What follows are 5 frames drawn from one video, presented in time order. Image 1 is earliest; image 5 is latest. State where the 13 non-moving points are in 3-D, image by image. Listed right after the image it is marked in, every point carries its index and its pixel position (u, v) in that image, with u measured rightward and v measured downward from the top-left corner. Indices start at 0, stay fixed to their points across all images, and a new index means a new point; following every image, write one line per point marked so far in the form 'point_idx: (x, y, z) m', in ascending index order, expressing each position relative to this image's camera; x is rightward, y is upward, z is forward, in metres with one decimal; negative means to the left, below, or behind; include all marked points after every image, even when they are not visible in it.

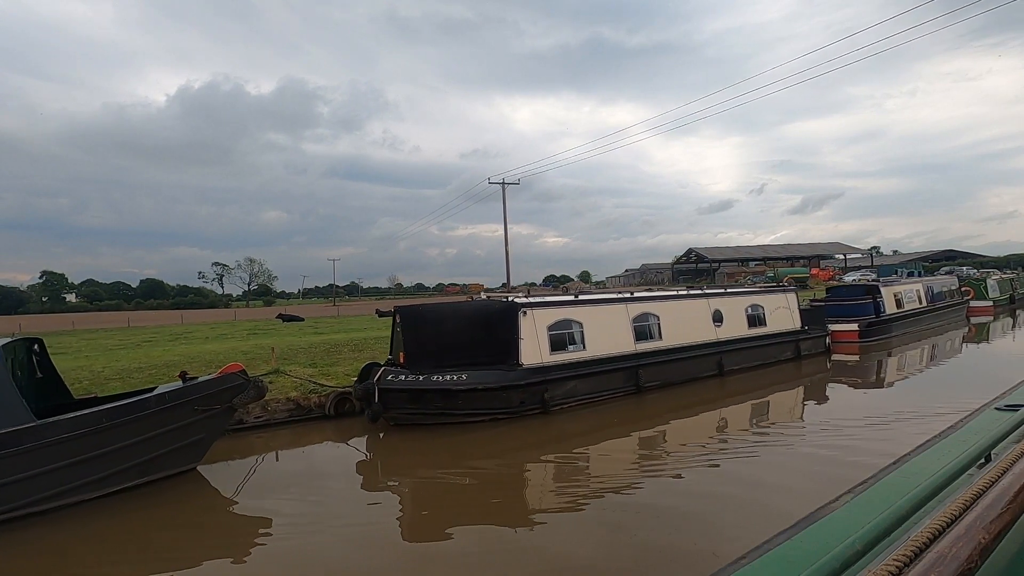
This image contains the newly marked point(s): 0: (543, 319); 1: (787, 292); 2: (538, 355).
0: (+0.5, -0.6, +11.2) m
1: (+8.0, -0.1, +16.8) m
2: (+0.5, -1.3, +10.9) m
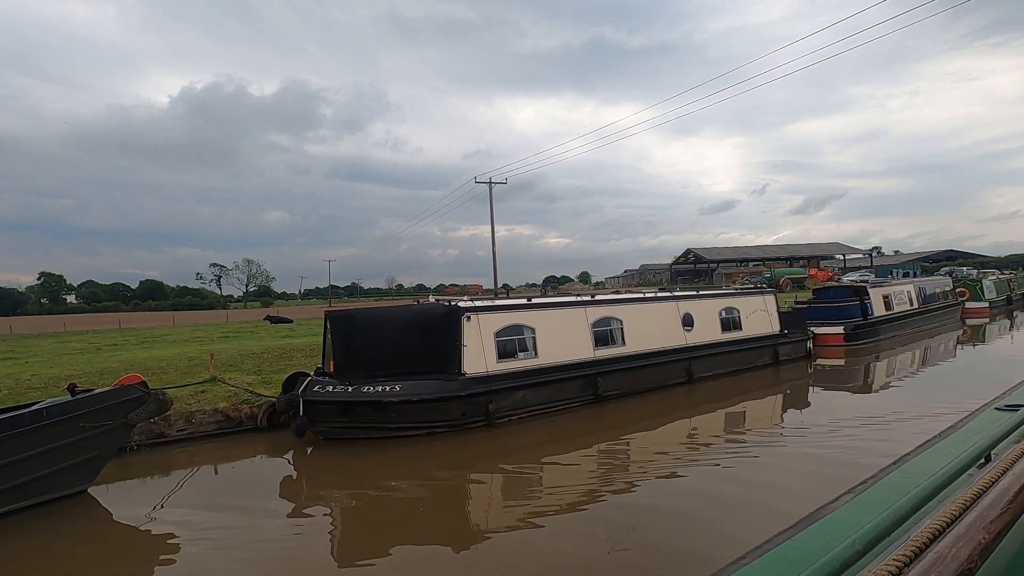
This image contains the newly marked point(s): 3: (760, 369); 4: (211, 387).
0: (-0.4, -0.6, +10.4) m
1: (+7.0, -0.2, +16.0) m
2: (-0.5, -1.3, +10.1) m
3: (+6.6, -2.2, +15.3) m
4: (-6.0, -2.0, +11.4) m
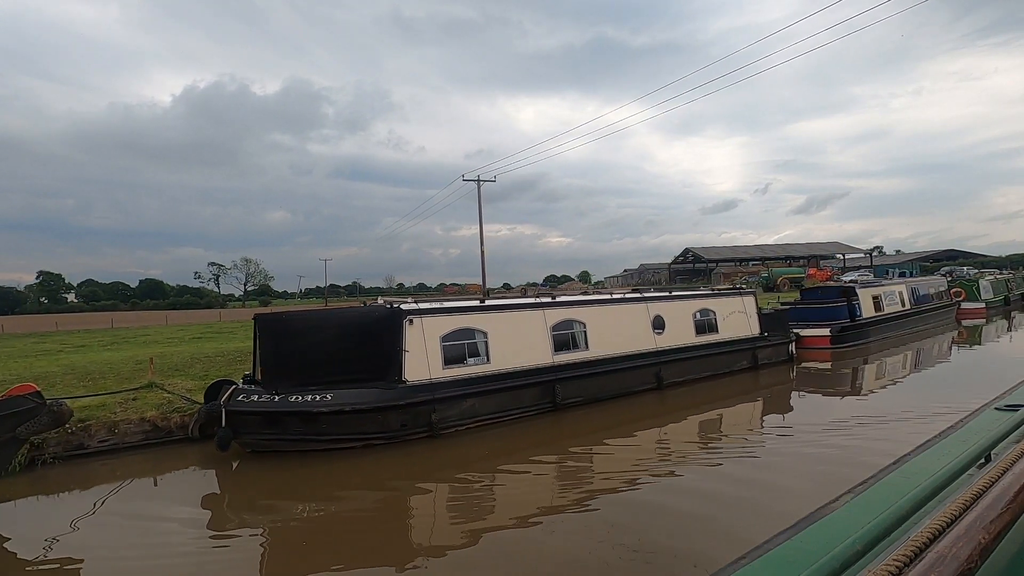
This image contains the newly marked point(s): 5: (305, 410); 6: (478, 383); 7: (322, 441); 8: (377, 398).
0: (-1.3, -0.7, +9.7) m
1: (+6.1, -0.2, +15.3) m
2: (-1.4, -1.3, +9.4) m
3: (+5.7, -2.2, +14.6) m
4: (-6.9, -2.0, +10.8) m
5: (-3.0, -1.8, +8.4) m
6: (-0.6, -1.6, +9.9) m
7: (-2.8, -2.3, +8.6) m
8: (-2.1, -1.7, +8.8) m
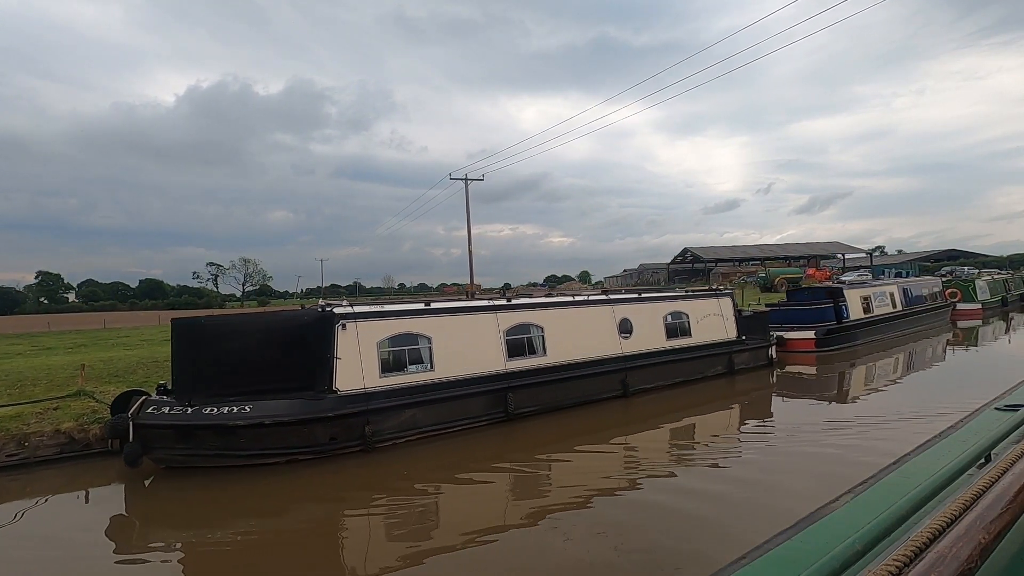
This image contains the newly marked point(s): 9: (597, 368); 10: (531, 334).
0: (-2.2, -0.7, +9.1) m
1: (+5.3, -0.2, +14.6) m
2: (-2.3, -1.4, +8.7) m
3: (+4.8, -2.2, +13.9) m
4: (-7.8, -2.0, +10.1) m
5: (-3.9, -1.8, +7.7) m
6: (-1.5, -1.7, +9.2) m
7: (-3.7, -2.3, +7.9) m
8: (-2.9, -1.7, +8.1) m
9: (+1.7, -1.6, +11.6) m
10: (+0.4, -0.9, +11.0) m
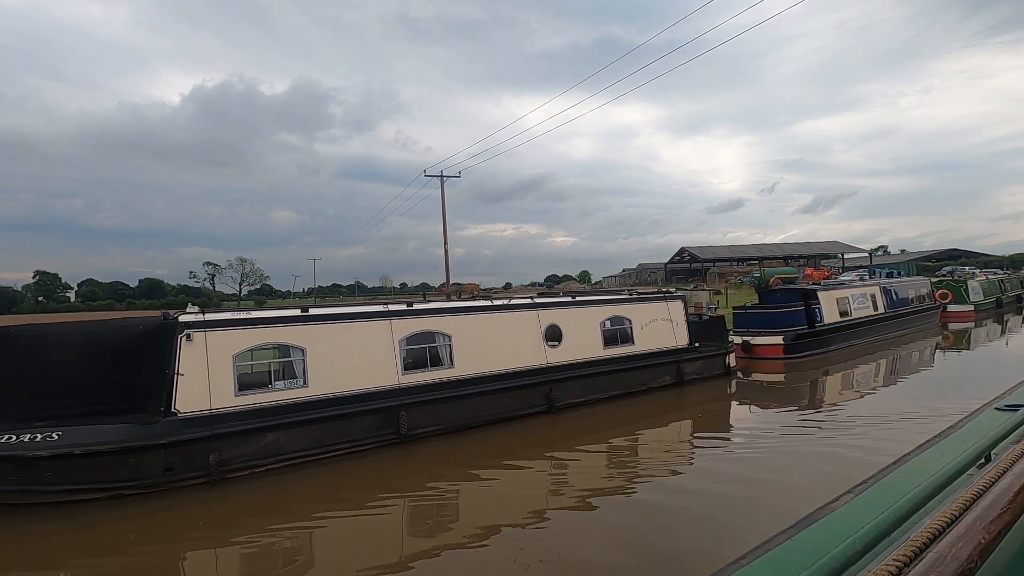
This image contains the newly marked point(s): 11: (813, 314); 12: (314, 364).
0: (-3.8, -0.7, +7.8) m
1: (+3.6, -0.3, +13.3) m
2: (-3.9, -1.4, +7.5) m
3: (+3.2, -2.3, +12.6) m
4: (-9.4, -2.1, +8.9) m
5: (-5.5, -1.9, +6.5) m
6: (-3.1, -1.7, +8.0) m
7: (-5.4, -2.4, +6.7) m
8: (-4.6, -1.8, +6.9) m
9: (+0.1, -1.6, +10.4) m
10: (-1.2, -0.9, +9.8) m
11: (+10.3, -0.9, +19.5) m
12: (-2.8, -1.1, +8.5) m
